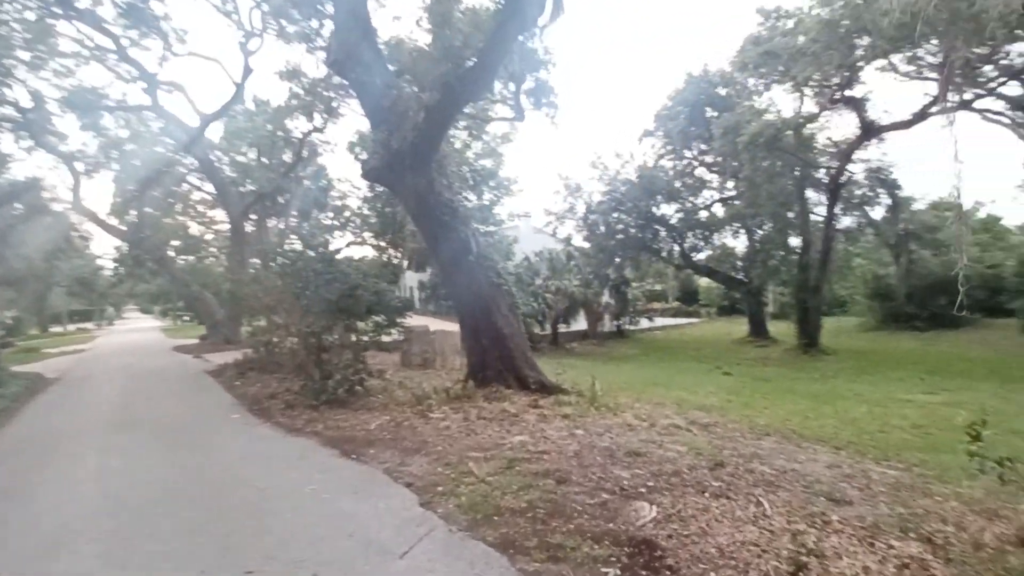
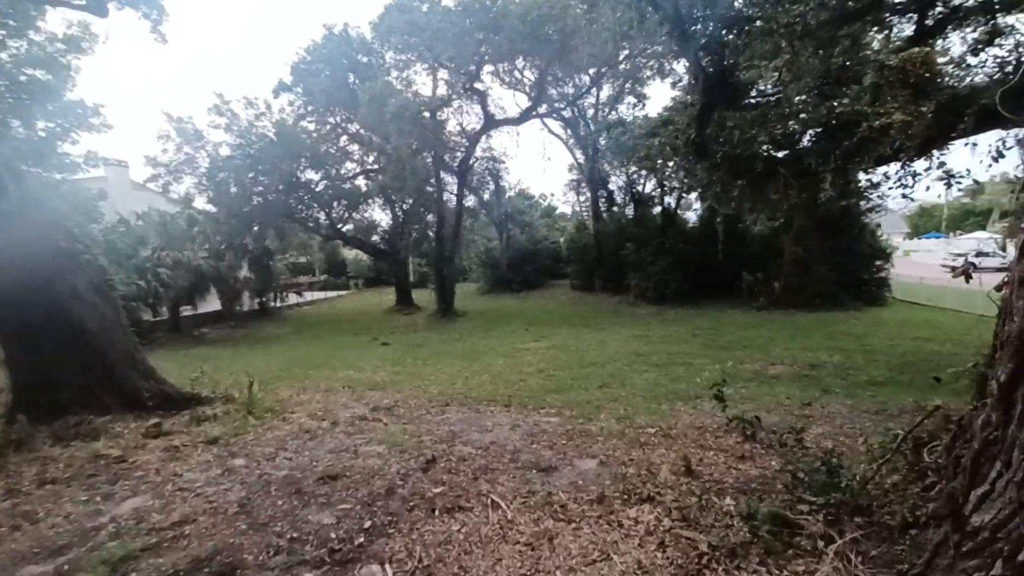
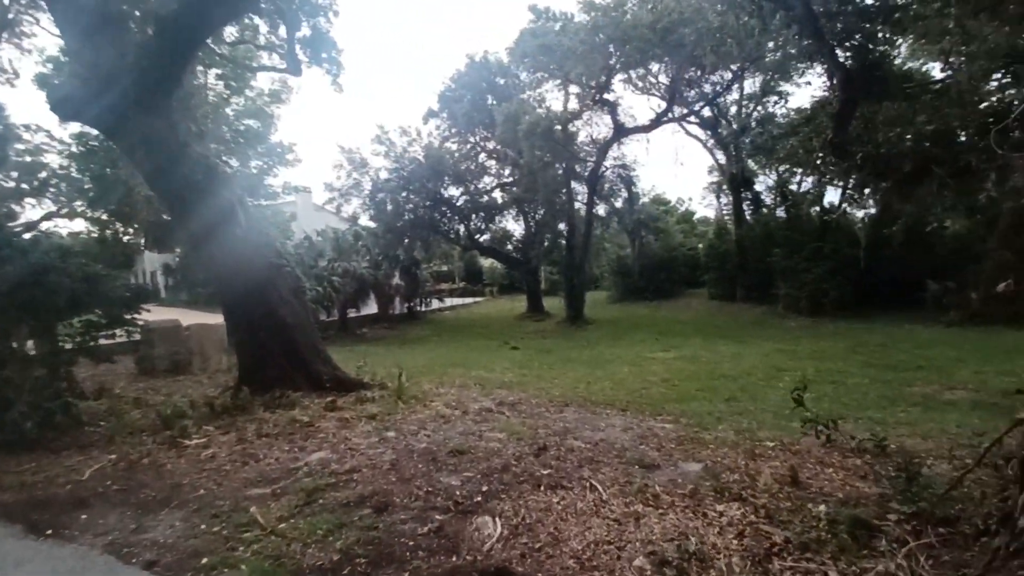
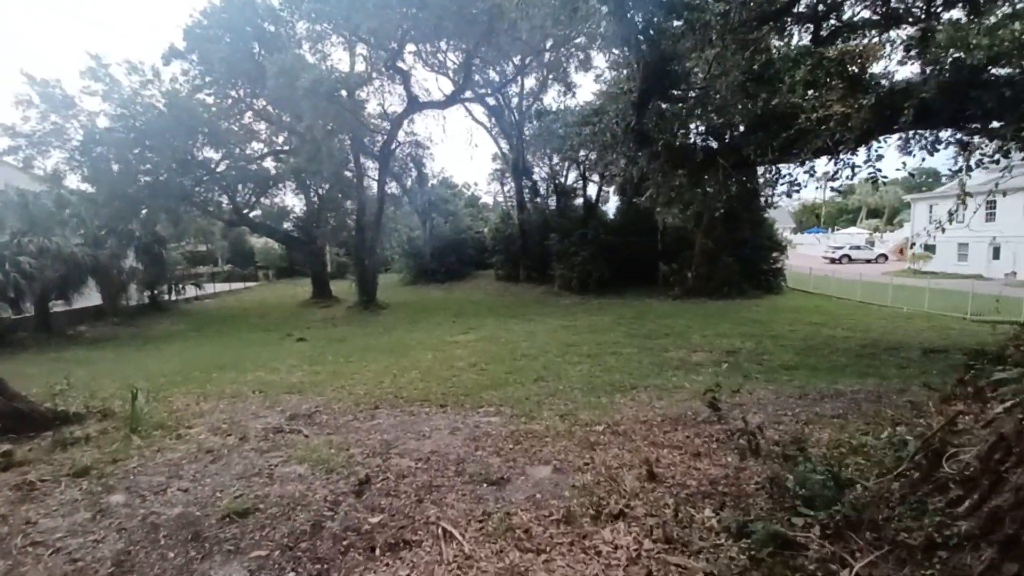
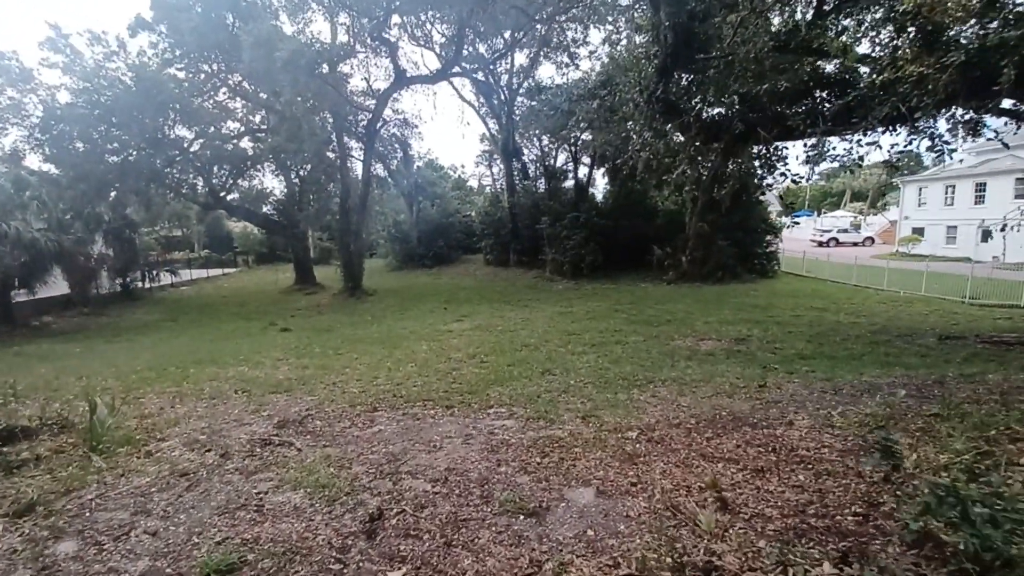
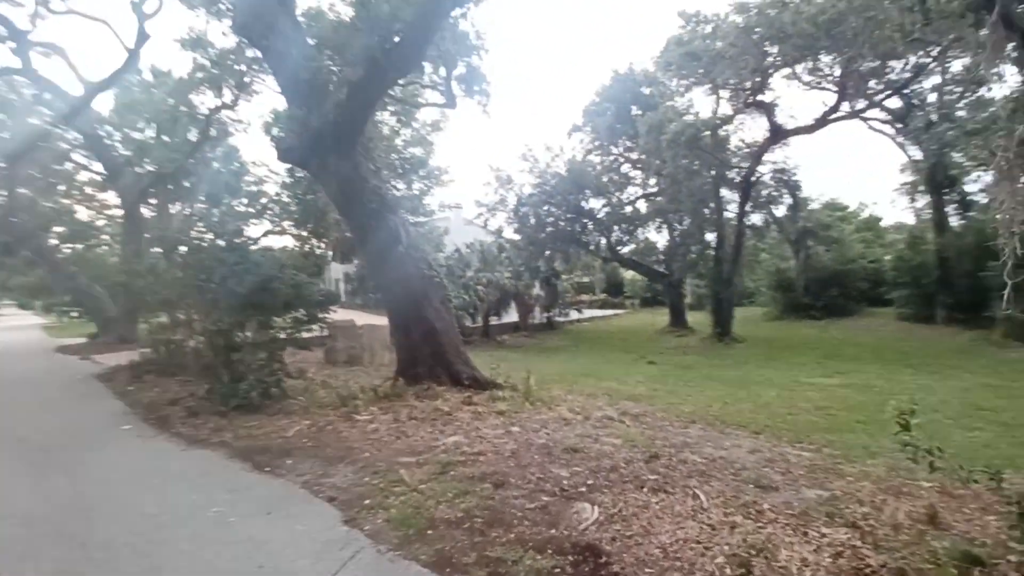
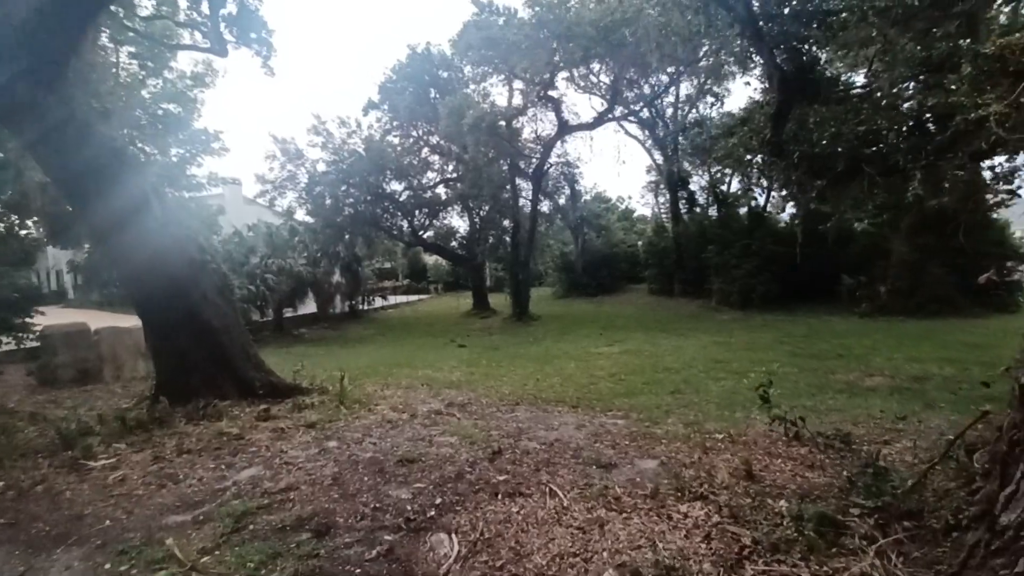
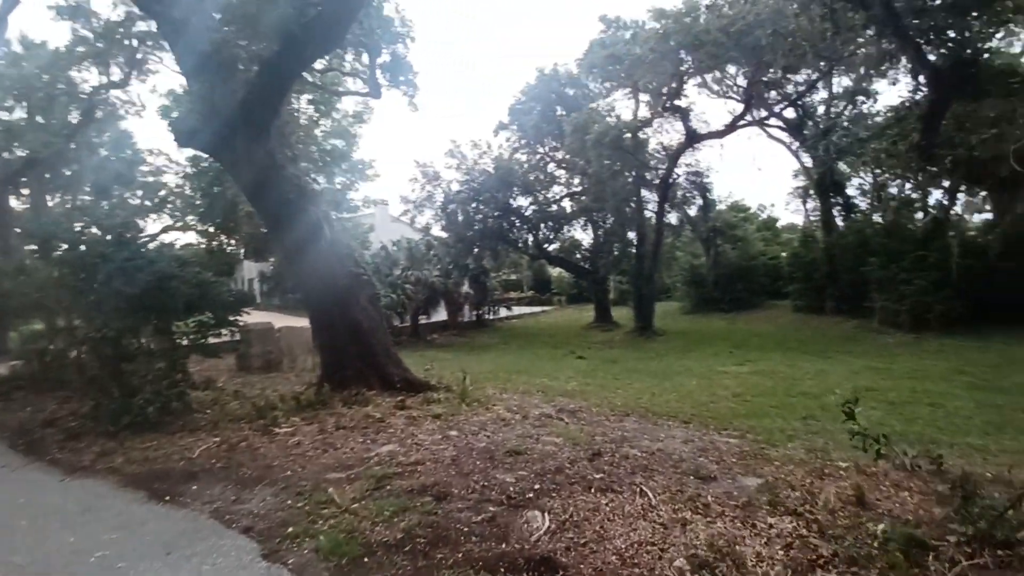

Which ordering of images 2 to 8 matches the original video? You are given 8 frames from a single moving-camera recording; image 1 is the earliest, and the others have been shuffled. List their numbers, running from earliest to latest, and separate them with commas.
6, 8, 3, 7, 2, 4, 5
